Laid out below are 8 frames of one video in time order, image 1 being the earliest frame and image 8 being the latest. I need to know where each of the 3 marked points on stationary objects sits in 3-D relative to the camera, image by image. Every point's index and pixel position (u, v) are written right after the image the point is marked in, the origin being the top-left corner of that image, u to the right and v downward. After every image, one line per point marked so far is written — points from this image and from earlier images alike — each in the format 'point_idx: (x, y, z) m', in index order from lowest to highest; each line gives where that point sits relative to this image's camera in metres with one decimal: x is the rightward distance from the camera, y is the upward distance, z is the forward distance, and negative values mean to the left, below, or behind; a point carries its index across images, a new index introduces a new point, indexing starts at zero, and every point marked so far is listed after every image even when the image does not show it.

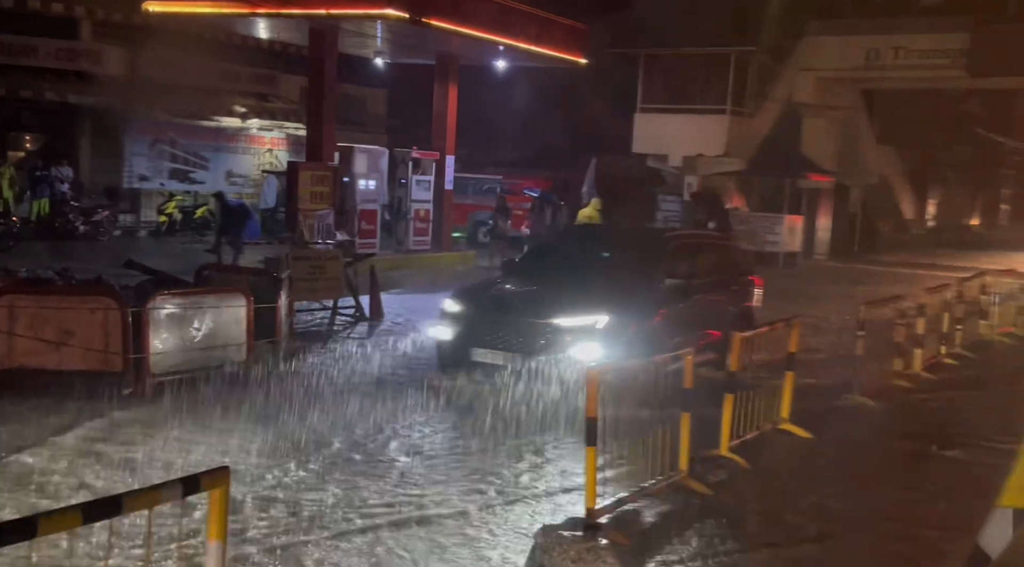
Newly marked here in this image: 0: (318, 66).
0: (-3.6, +4.0, +19.6) m
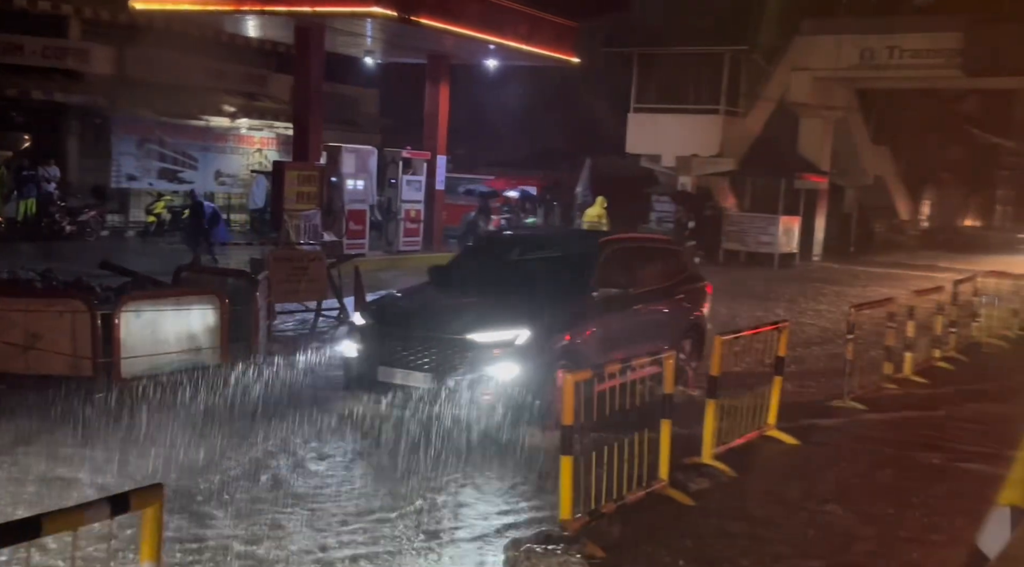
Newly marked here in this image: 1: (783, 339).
0: (-3.8, +4.0, +19.4) m
1: (+2.3, -0.5, +9.1) m
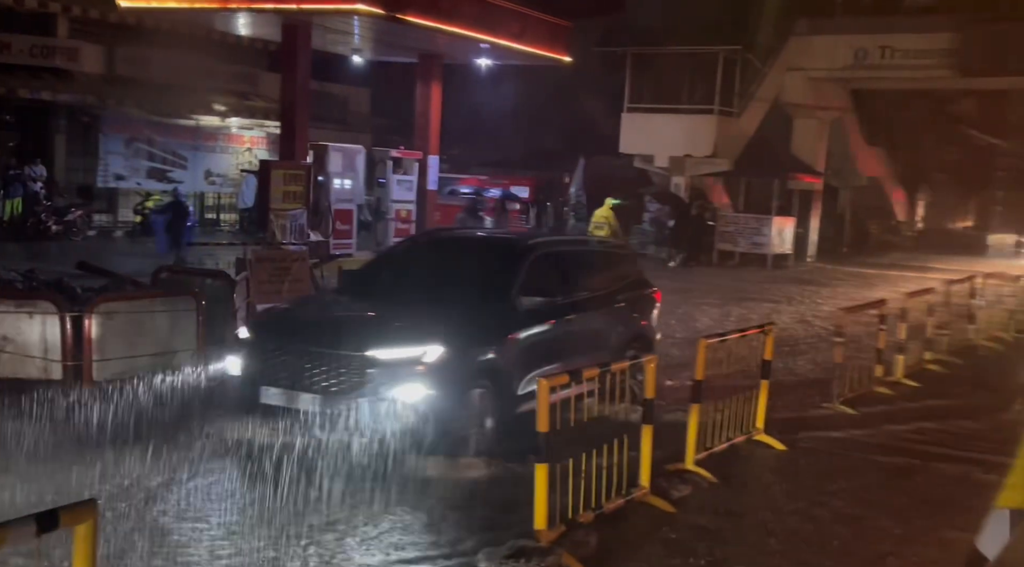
0: (-4.0, +4.0, +19.2) m
1: (+2.2, -0.5, +8.9) m
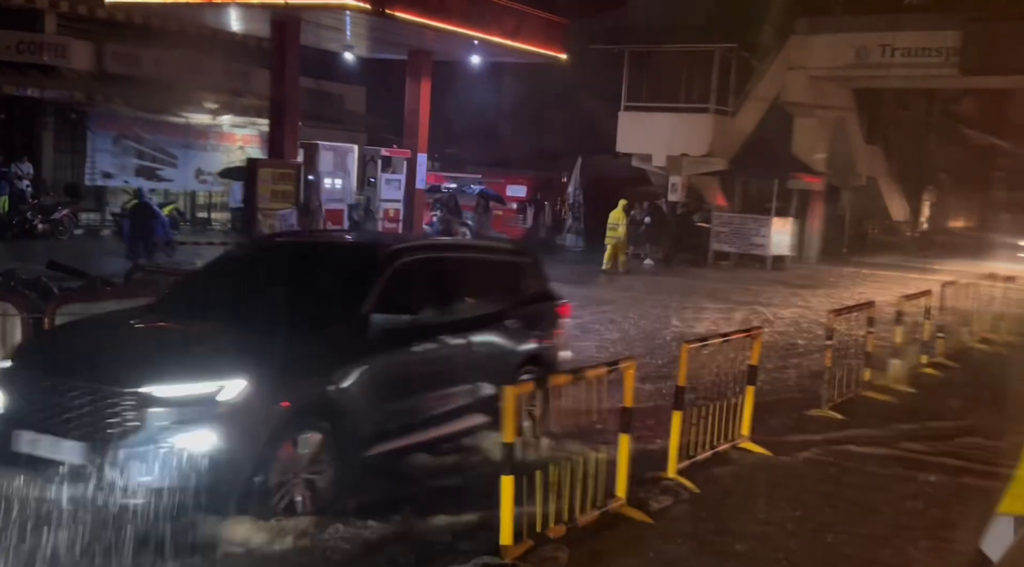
0: (-4.2, +4.0, +18.9) m
1: (+2.0, -0.5, +8.6) m
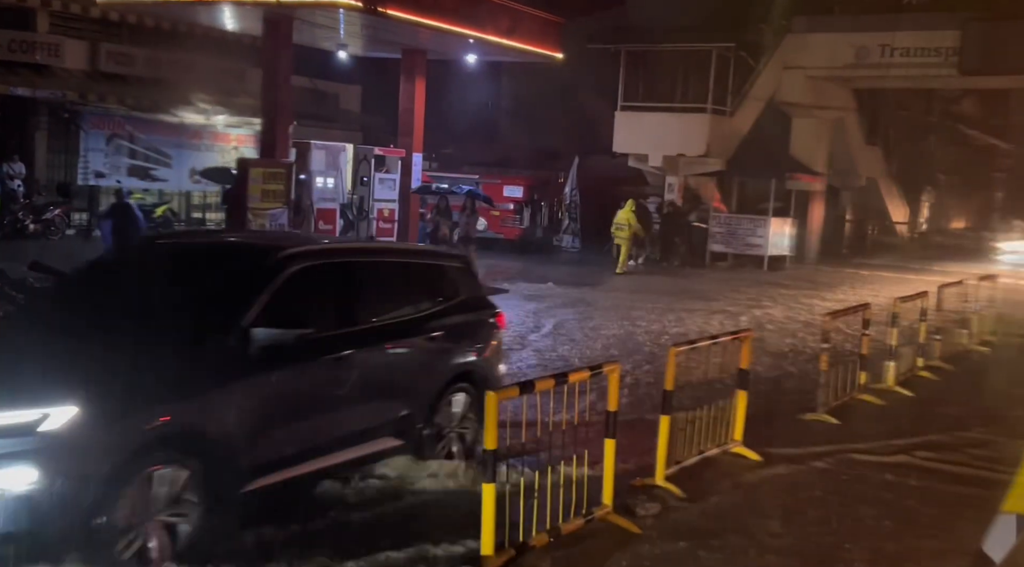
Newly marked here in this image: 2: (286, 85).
0: (-4.3, +4.0, +18.8) m
1: (+1.9, -0.5, +8.4) m
2: (-4.1, +3.7, +19.0) m
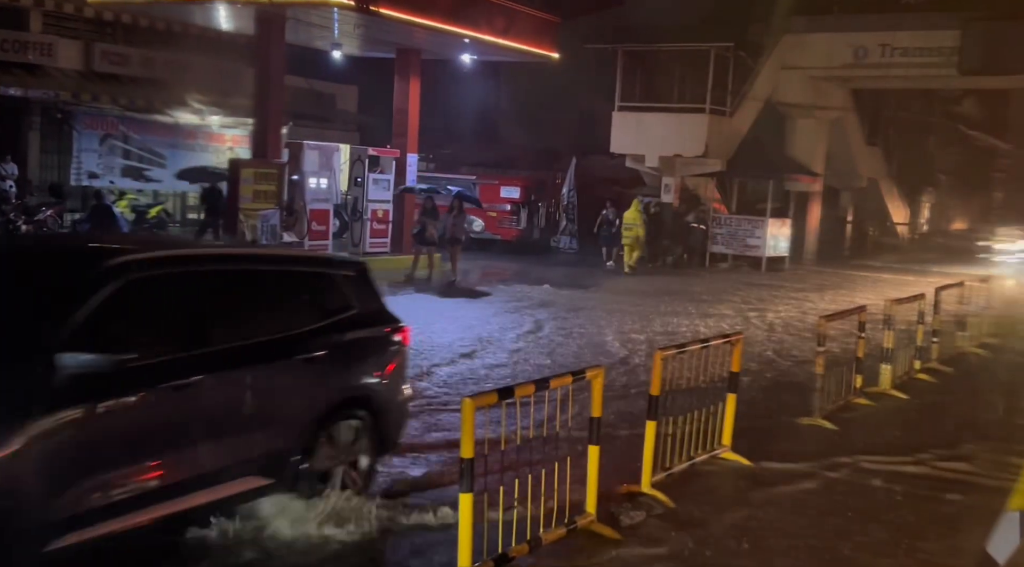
0: (-4.4, +4.0, +18.6) m
1: (+1.7, -0.5, +8.3) m
2: (-4.2, +3.6, +18.8) m
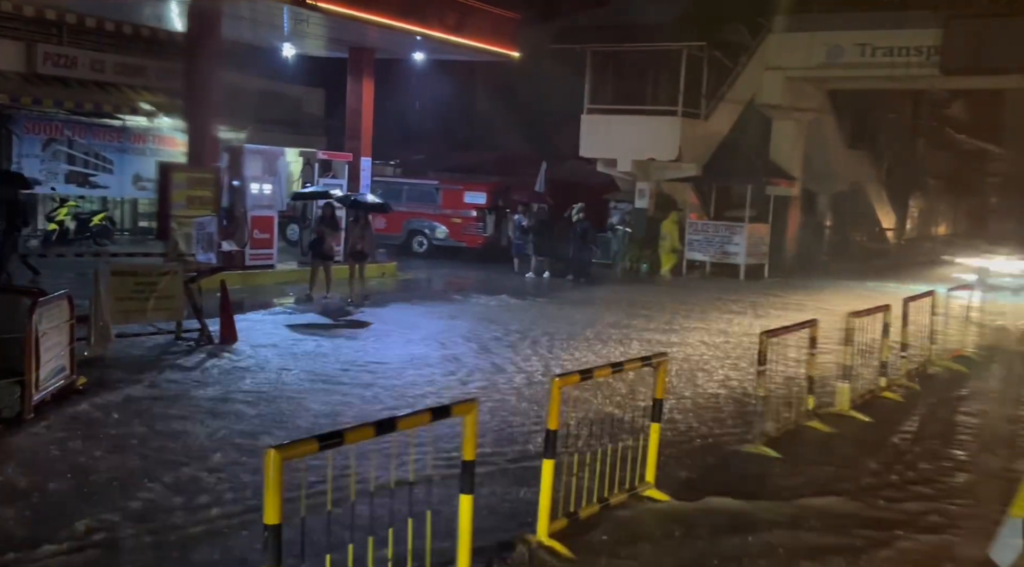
0: (-5.2, +3.8, +17.6) m
1: (+1.0, -0.6, +7.2) m
2: (-5.0, +3.4, +17.8) m
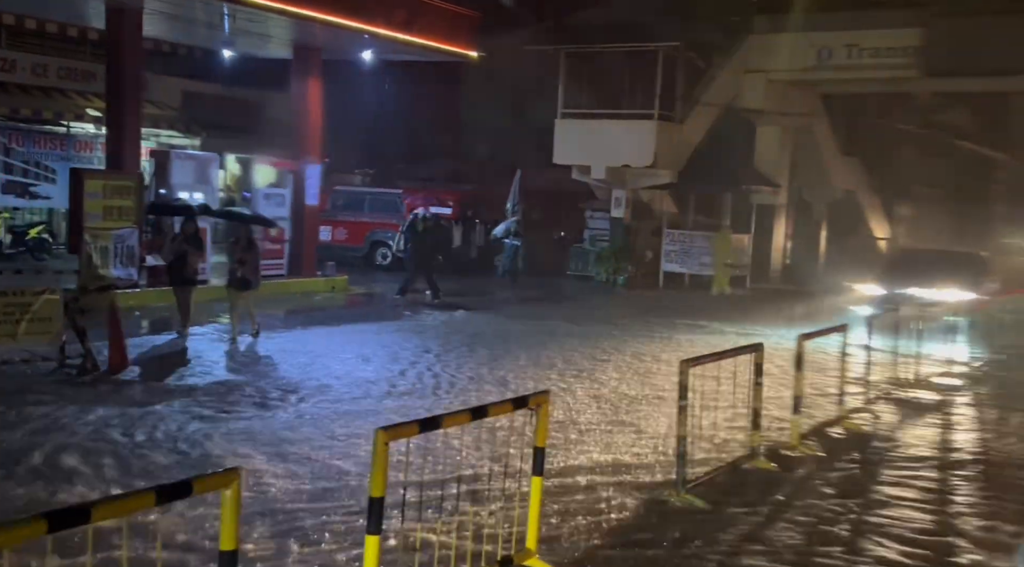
0: (-6.0, +3.5, +16.3) m
1: (+0.1, -0.8, +5.9) m
2: (-5.8, +3.2, +16.5) m
